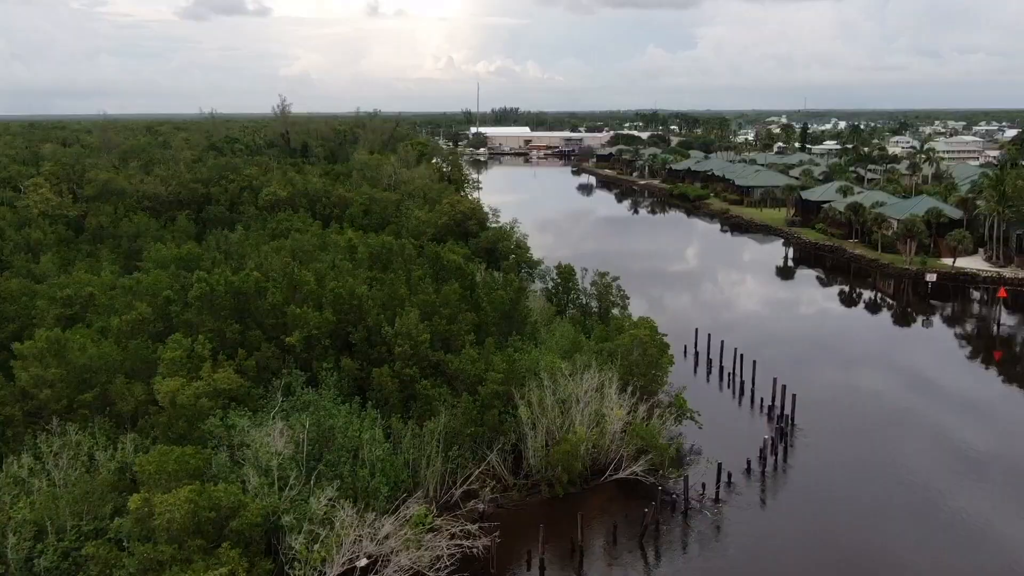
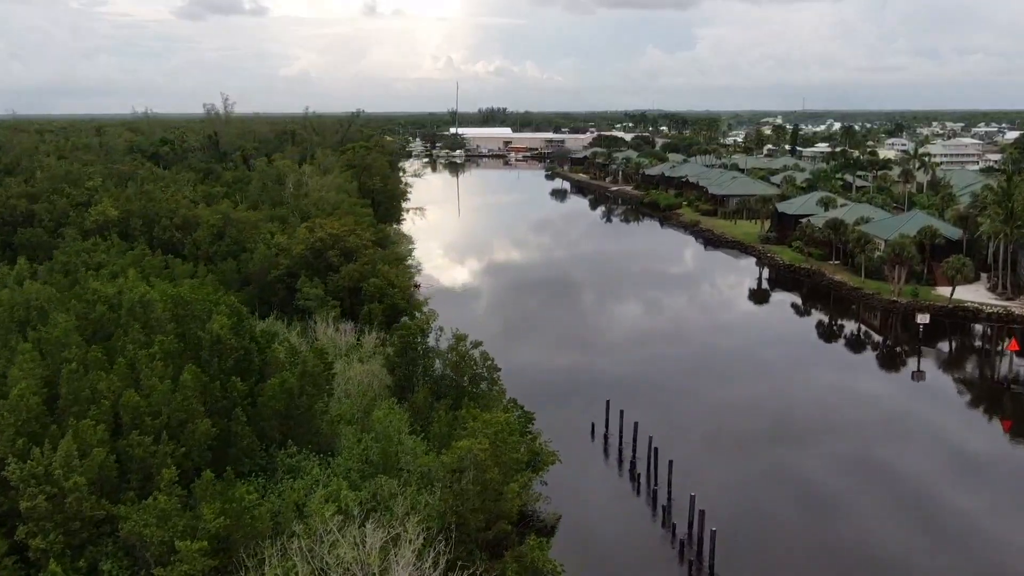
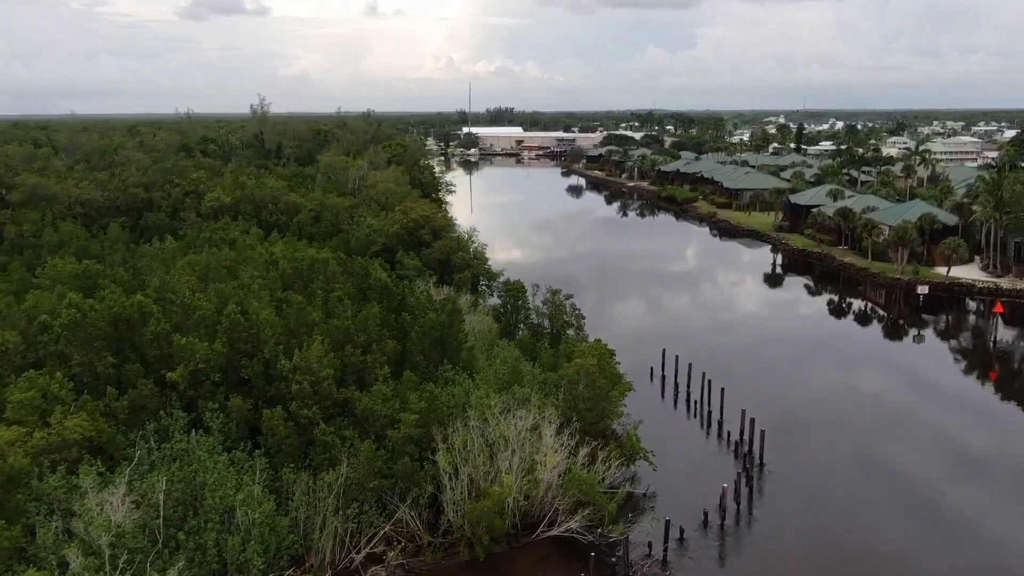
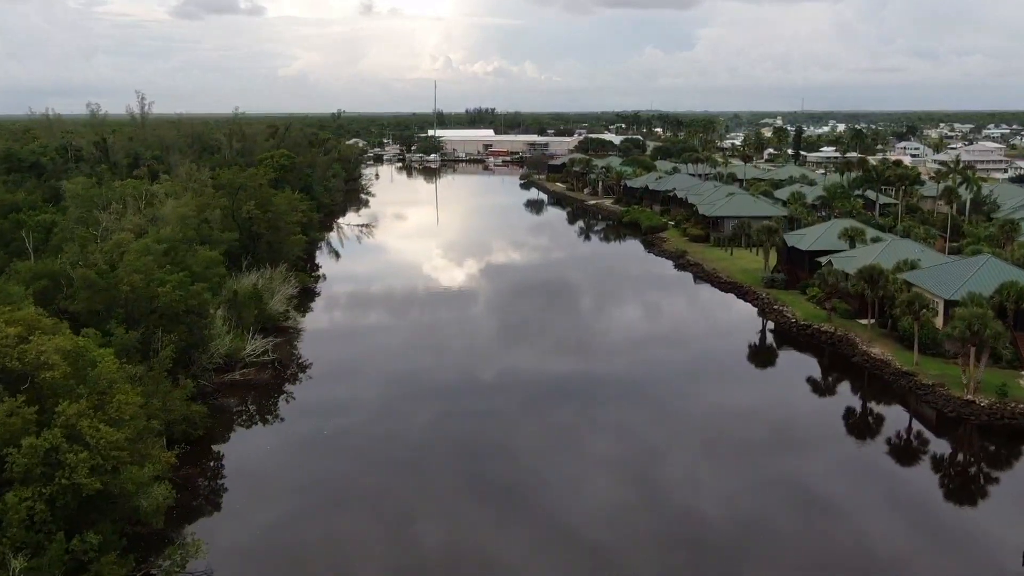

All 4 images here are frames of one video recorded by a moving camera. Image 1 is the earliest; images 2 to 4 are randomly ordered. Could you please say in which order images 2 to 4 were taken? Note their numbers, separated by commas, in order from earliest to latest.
3, 2, 4
